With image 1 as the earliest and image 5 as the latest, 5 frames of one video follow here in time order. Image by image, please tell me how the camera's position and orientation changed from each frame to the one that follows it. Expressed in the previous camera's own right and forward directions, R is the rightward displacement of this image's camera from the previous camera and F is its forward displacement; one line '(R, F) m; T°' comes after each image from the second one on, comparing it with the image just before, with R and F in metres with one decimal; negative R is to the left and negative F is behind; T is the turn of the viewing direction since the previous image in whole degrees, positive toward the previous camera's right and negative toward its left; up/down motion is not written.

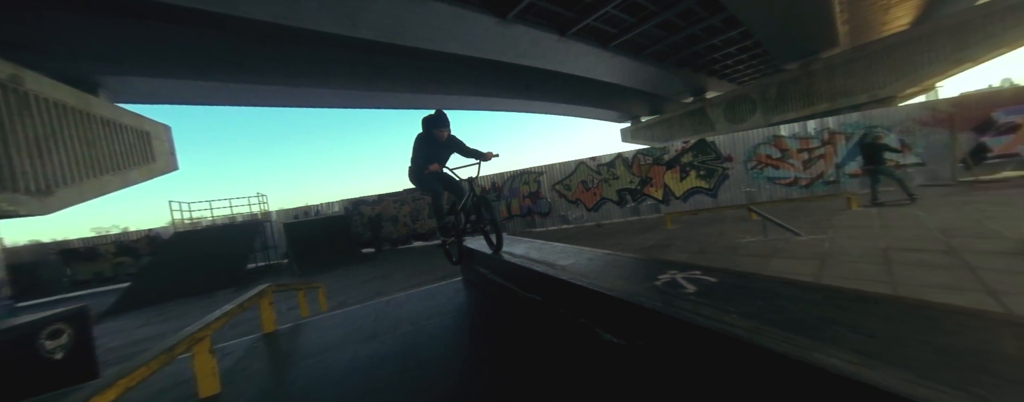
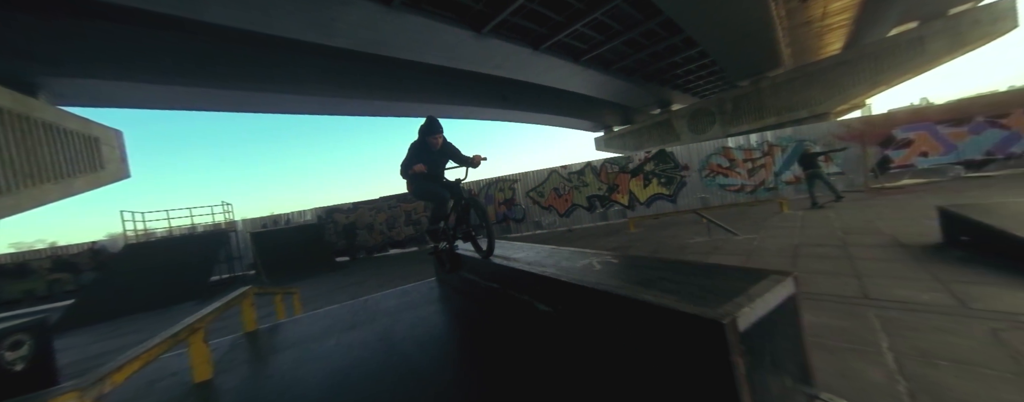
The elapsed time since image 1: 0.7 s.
(+0.2, -0.5) m; +4°
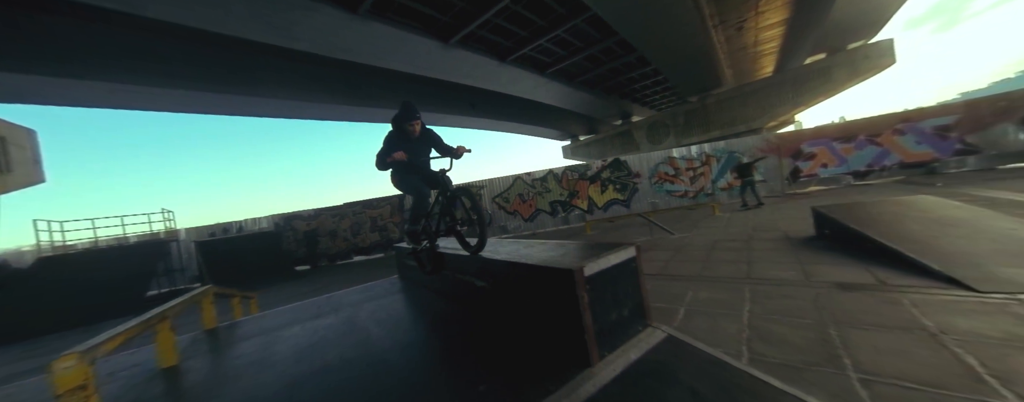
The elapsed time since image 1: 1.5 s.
(+0.3, -0.5) m; +6°
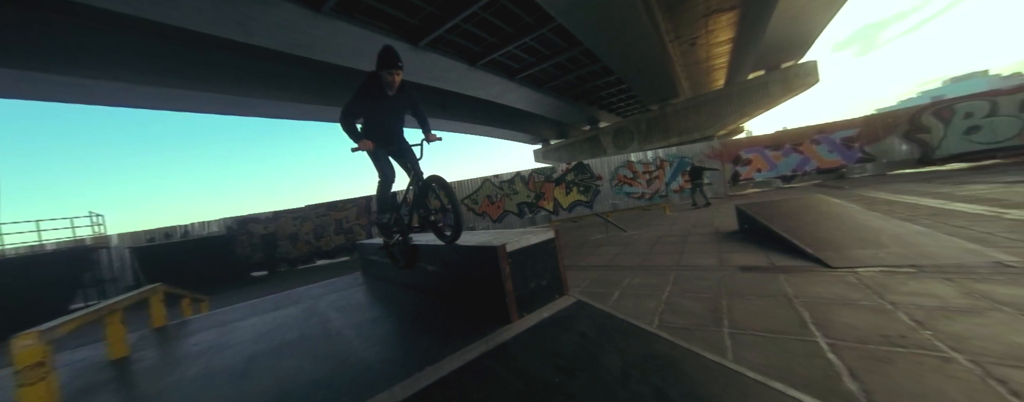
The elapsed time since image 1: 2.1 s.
(+0.3, -0.4) m; +5°
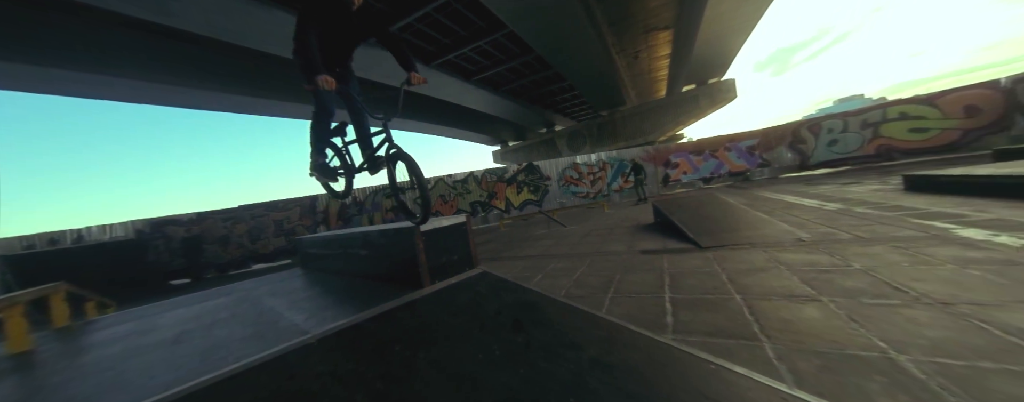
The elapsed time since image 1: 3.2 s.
(+0.5, -0.6) m; +8°
